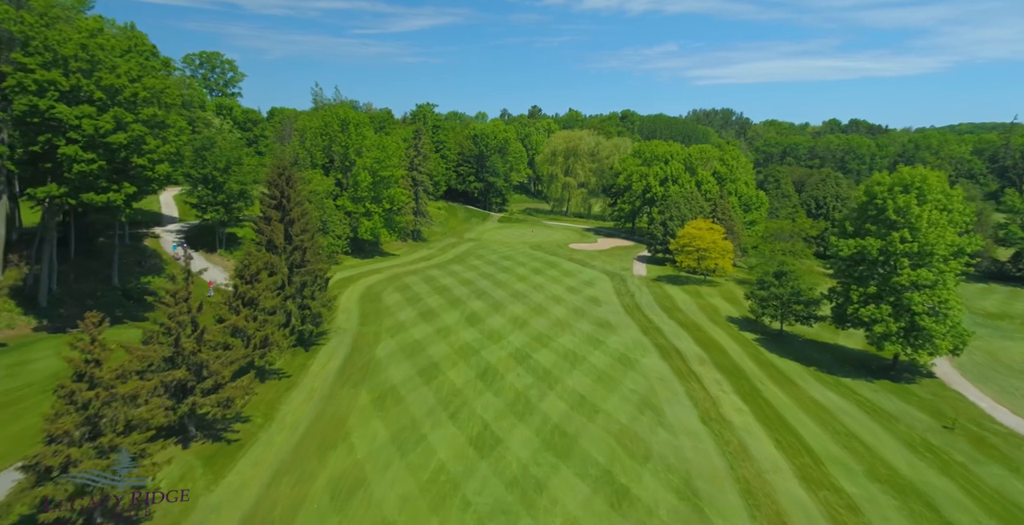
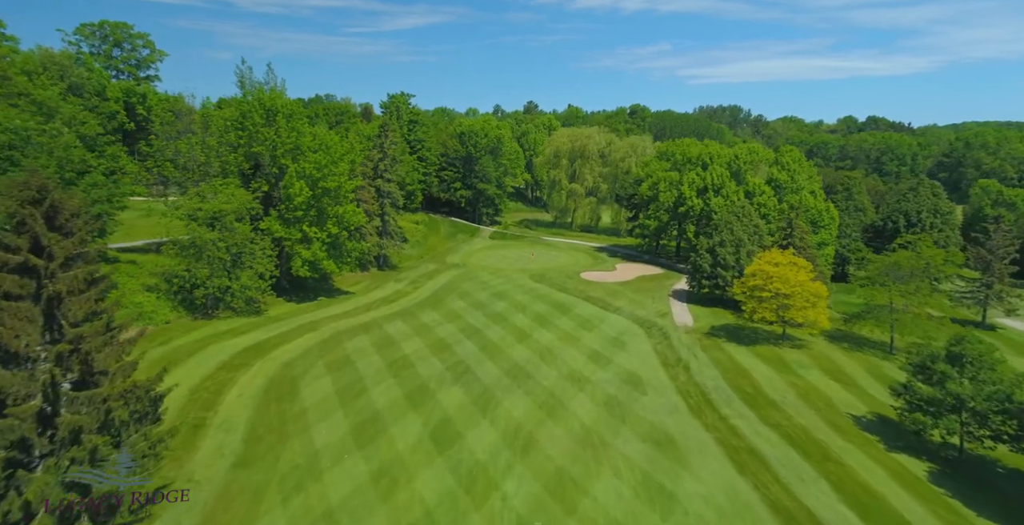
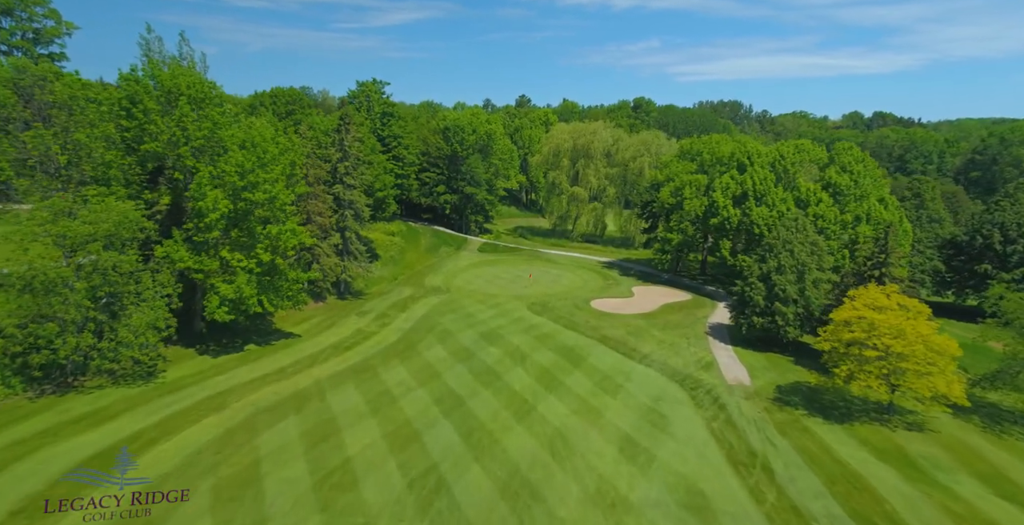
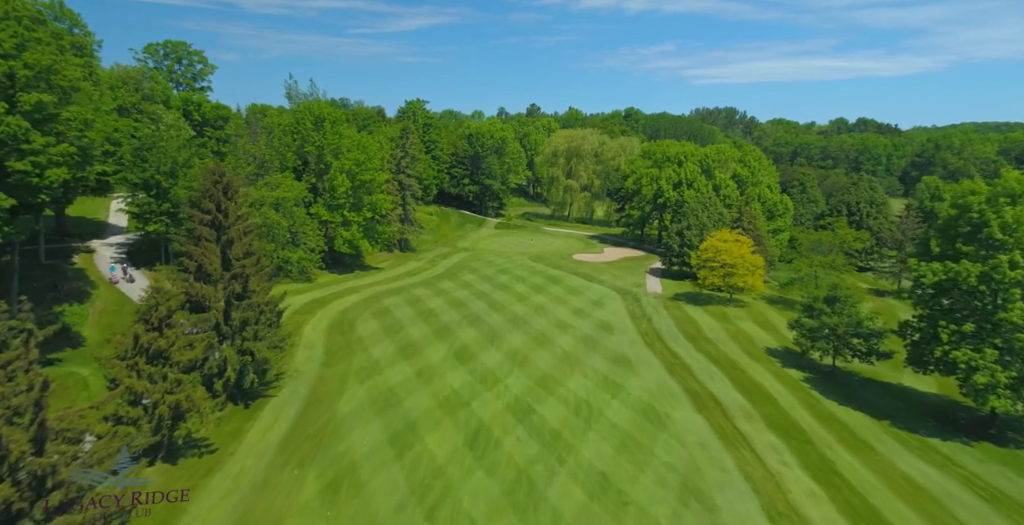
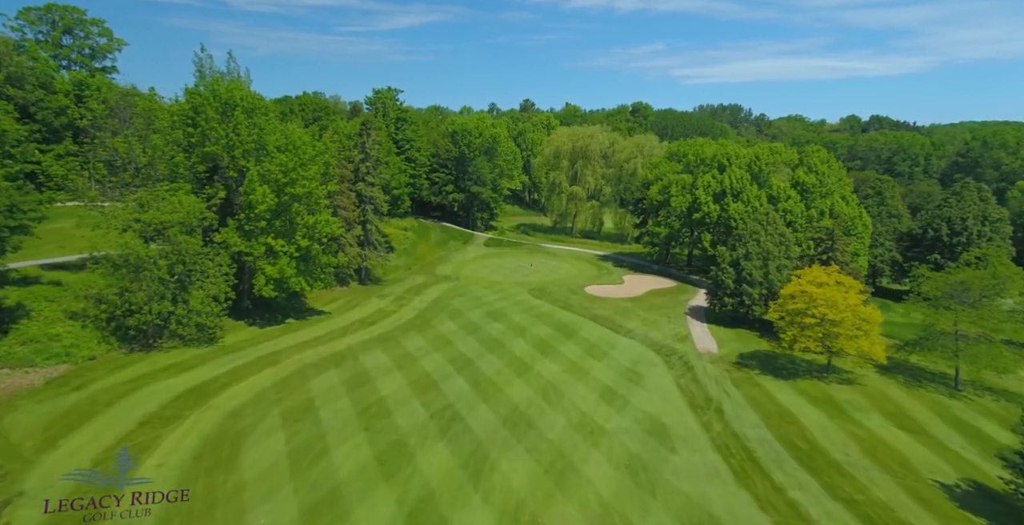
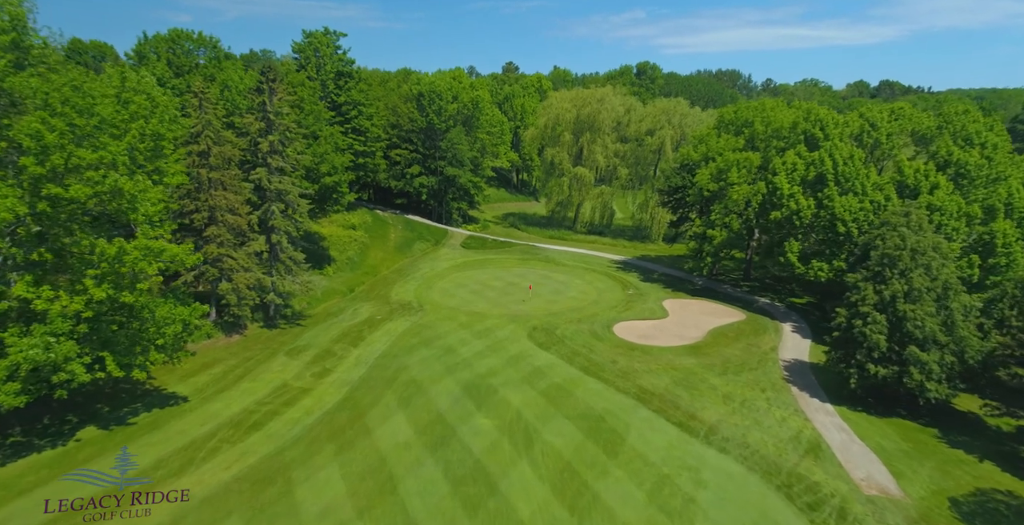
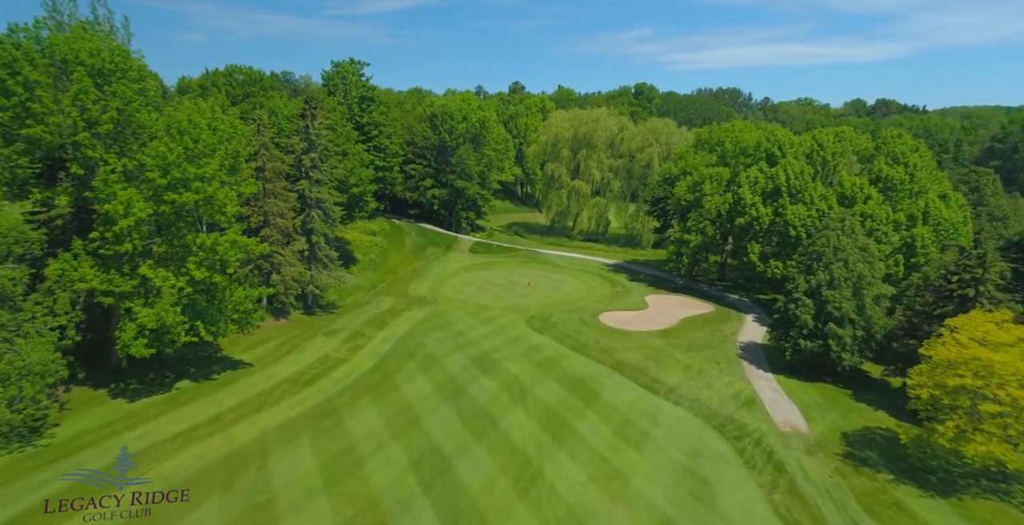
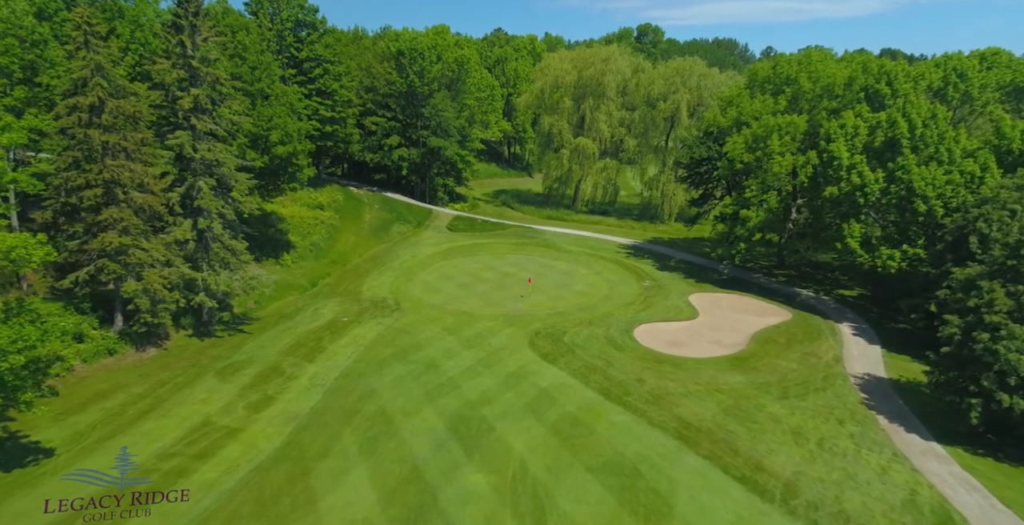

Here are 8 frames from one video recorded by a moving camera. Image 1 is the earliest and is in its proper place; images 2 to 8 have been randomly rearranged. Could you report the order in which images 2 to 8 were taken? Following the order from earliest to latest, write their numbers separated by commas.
4, 2, 5, 3, 7, 6, 8
